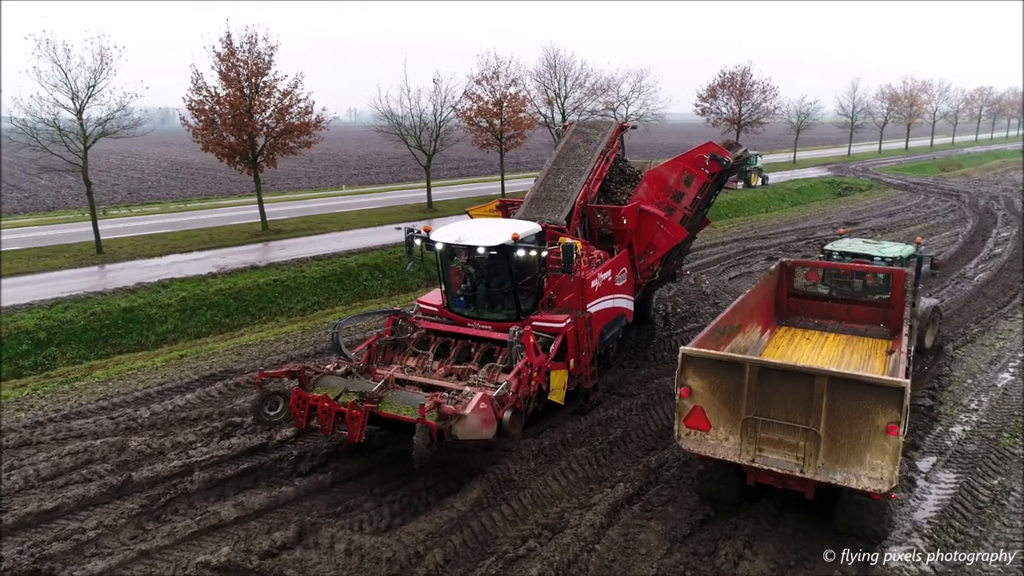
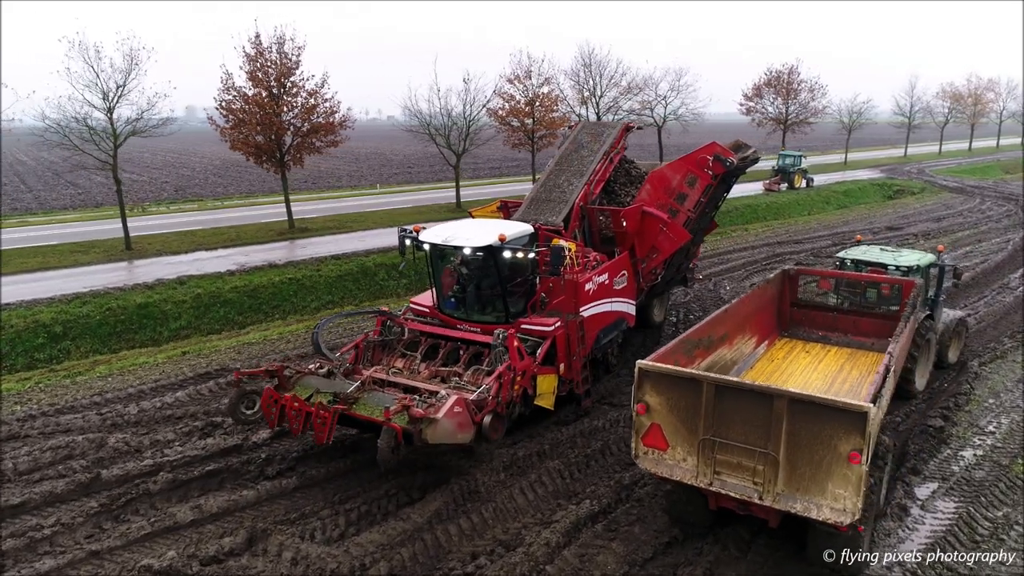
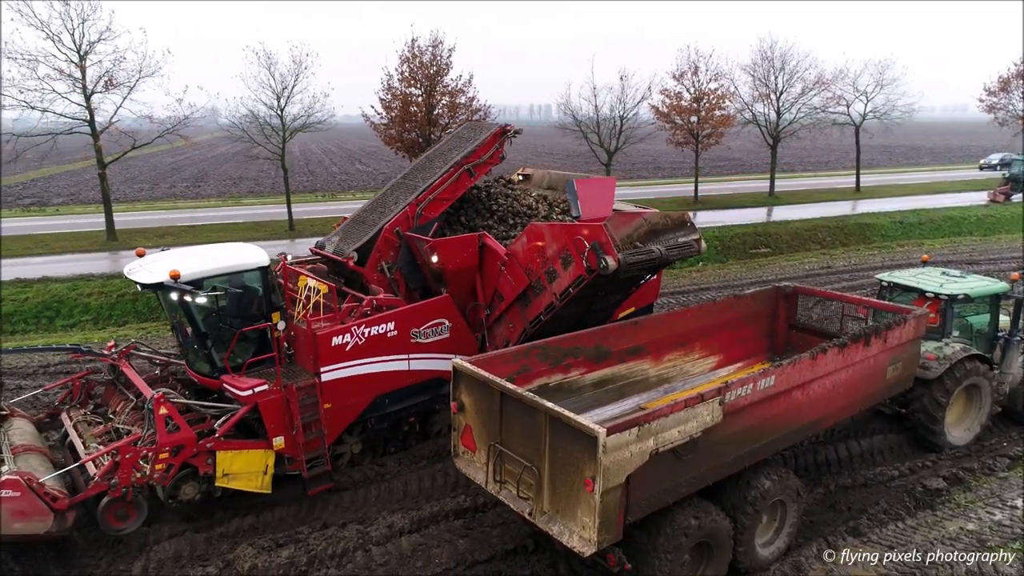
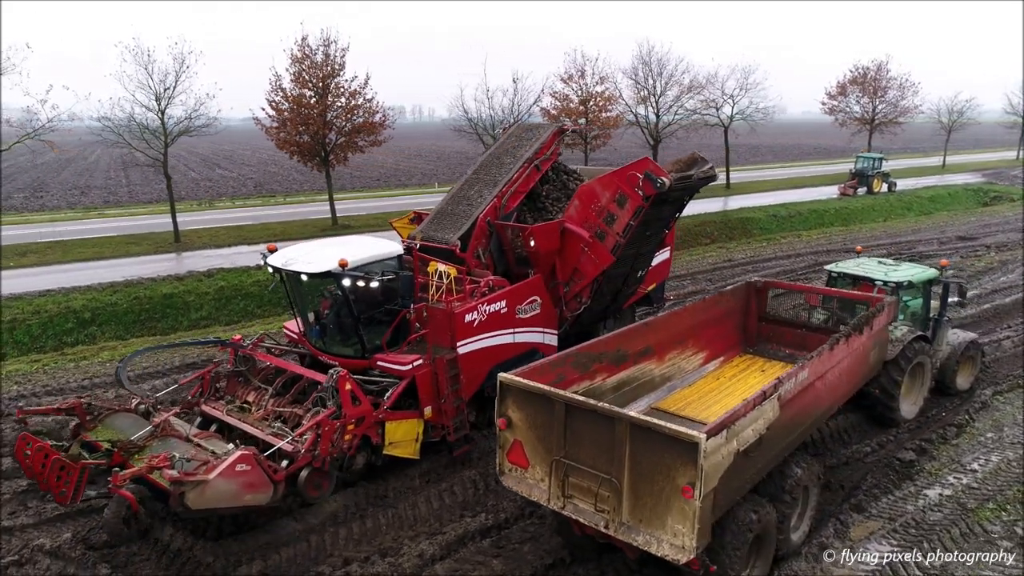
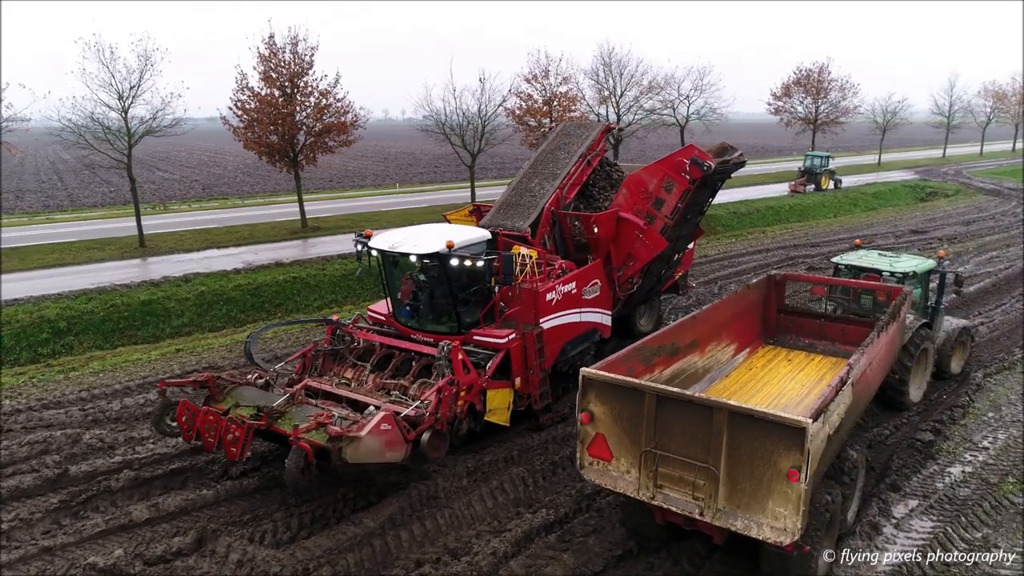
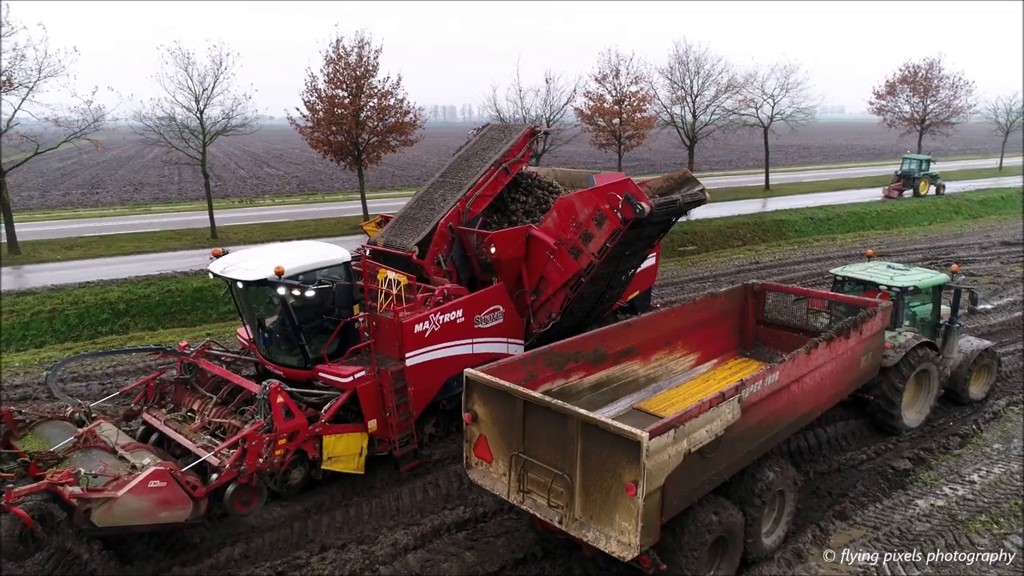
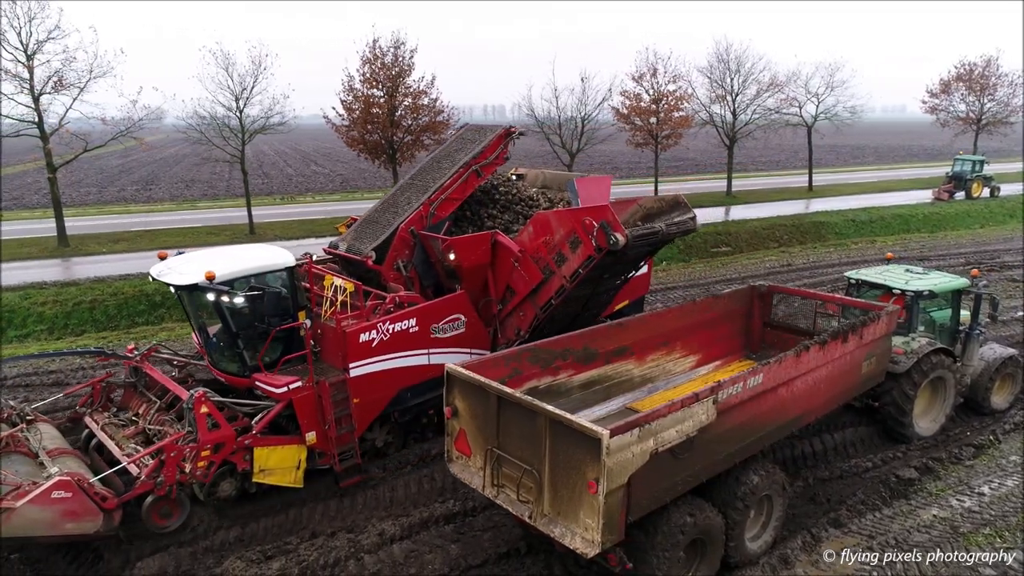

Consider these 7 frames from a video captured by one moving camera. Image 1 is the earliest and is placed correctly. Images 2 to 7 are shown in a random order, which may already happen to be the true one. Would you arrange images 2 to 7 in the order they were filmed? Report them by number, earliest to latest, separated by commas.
2, 5, 4, 6, 7, 3
